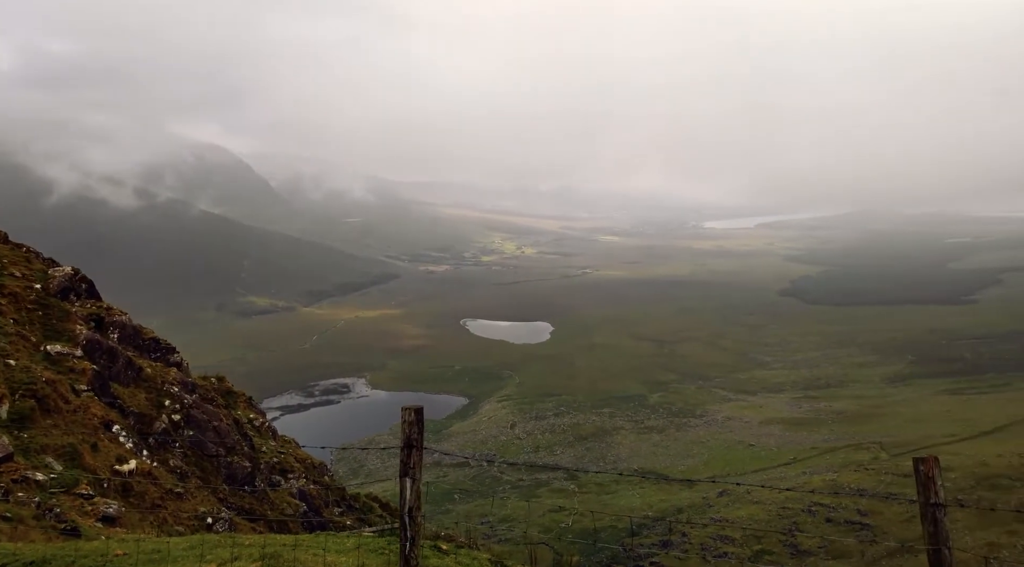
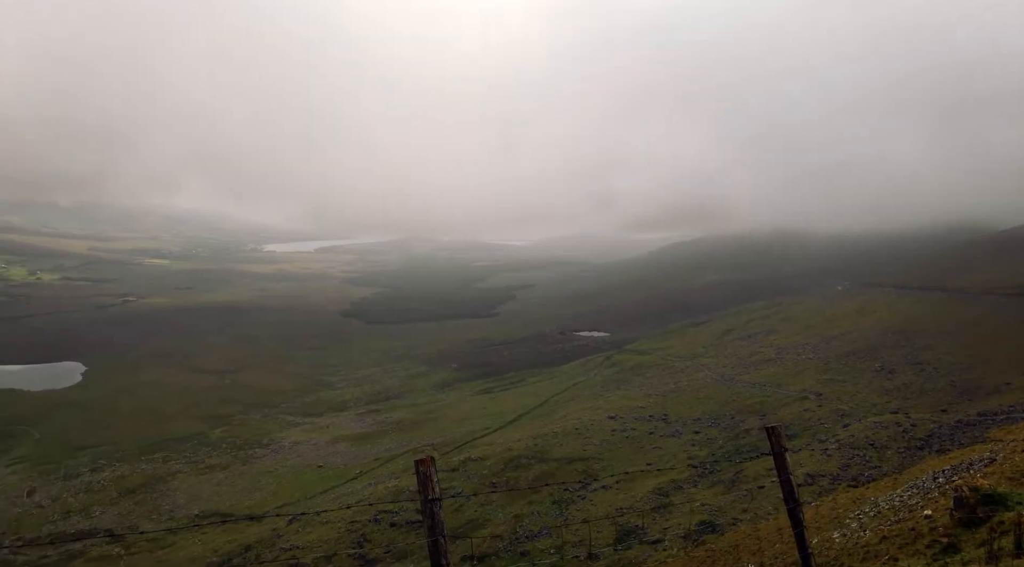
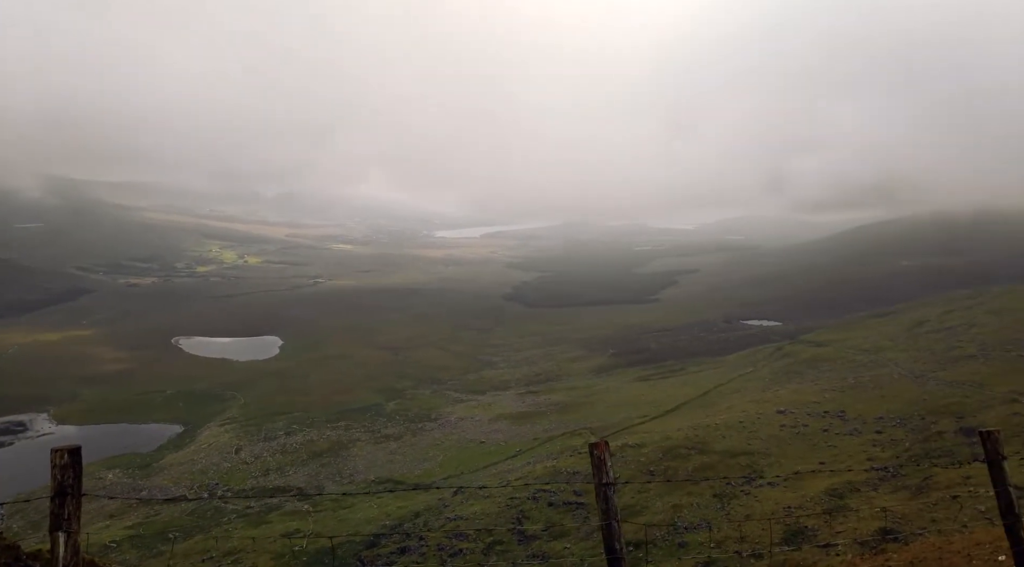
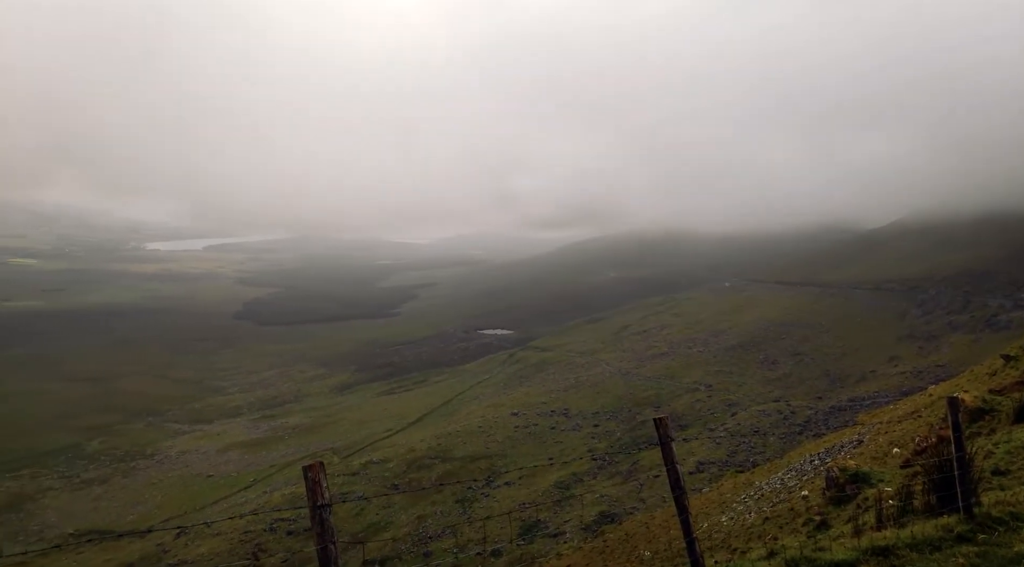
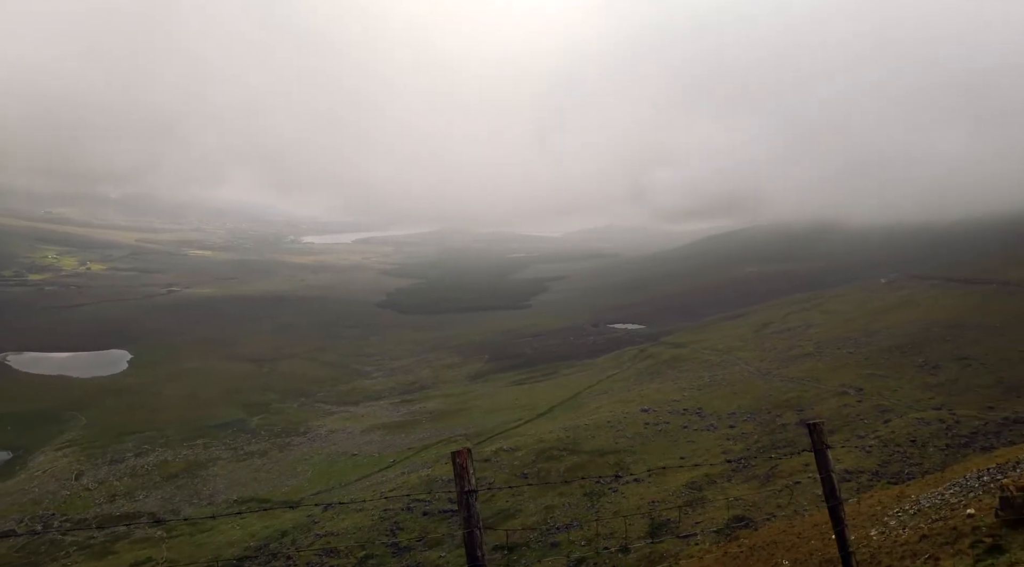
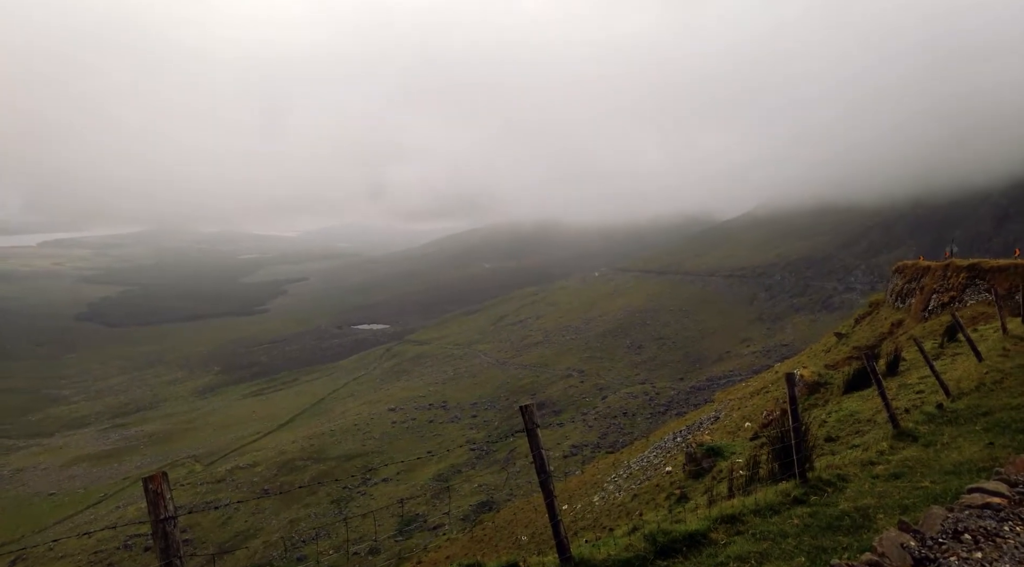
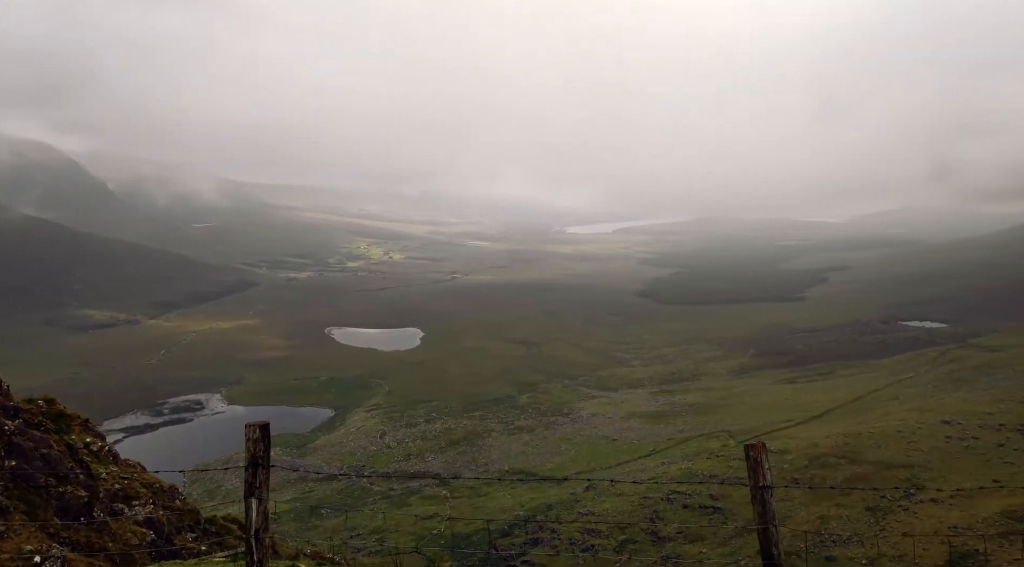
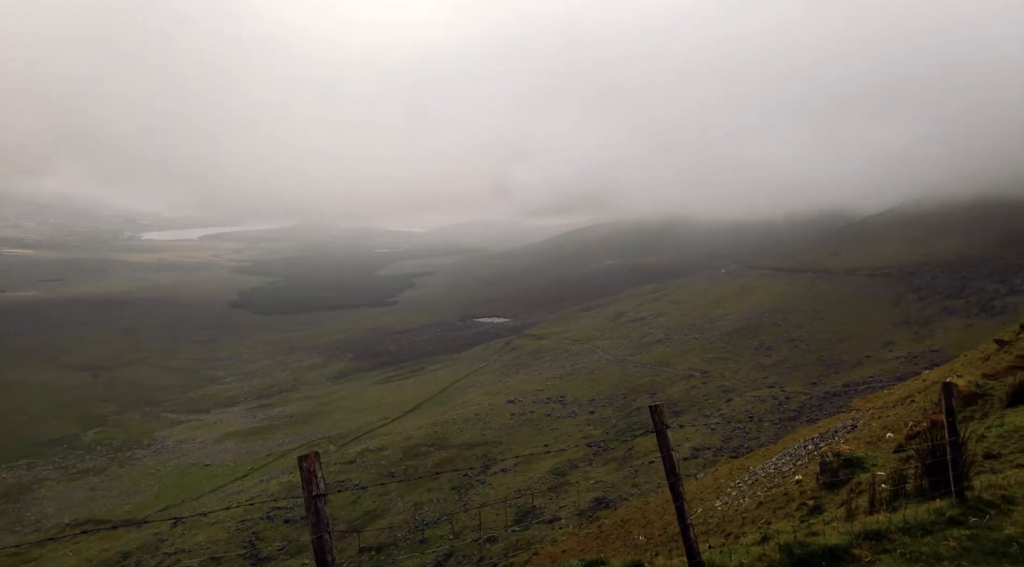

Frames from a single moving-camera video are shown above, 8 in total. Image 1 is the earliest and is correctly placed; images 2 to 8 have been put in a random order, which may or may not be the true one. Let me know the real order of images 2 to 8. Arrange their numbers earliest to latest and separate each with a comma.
7, 3, 5, 8, 6, 4, 2
